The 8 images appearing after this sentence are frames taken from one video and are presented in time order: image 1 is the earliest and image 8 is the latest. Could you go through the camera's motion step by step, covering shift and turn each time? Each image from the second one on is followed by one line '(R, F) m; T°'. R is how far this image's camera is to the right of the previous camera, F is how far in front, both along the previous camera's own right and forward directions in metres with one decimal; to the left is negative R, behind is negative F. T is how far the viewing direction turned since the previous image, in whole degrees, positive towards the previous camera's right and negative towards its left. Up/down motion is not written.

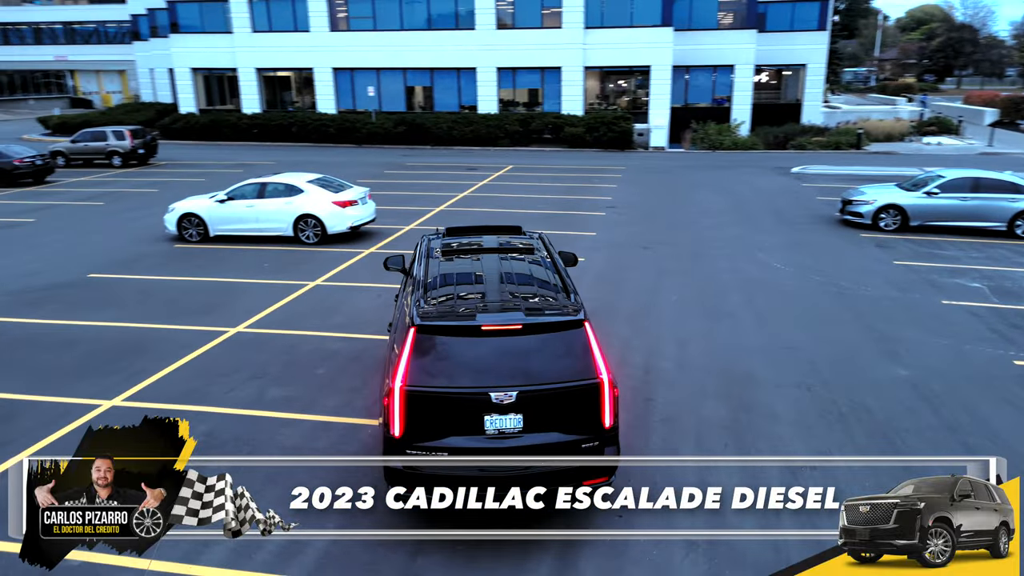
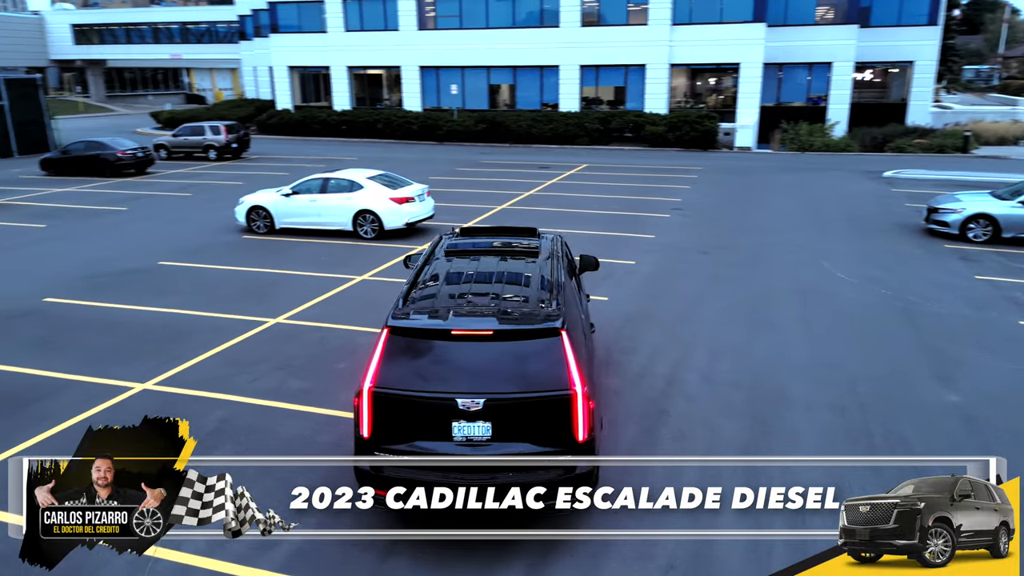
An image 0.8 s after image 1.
(+0.7, +0.2) m; -7°
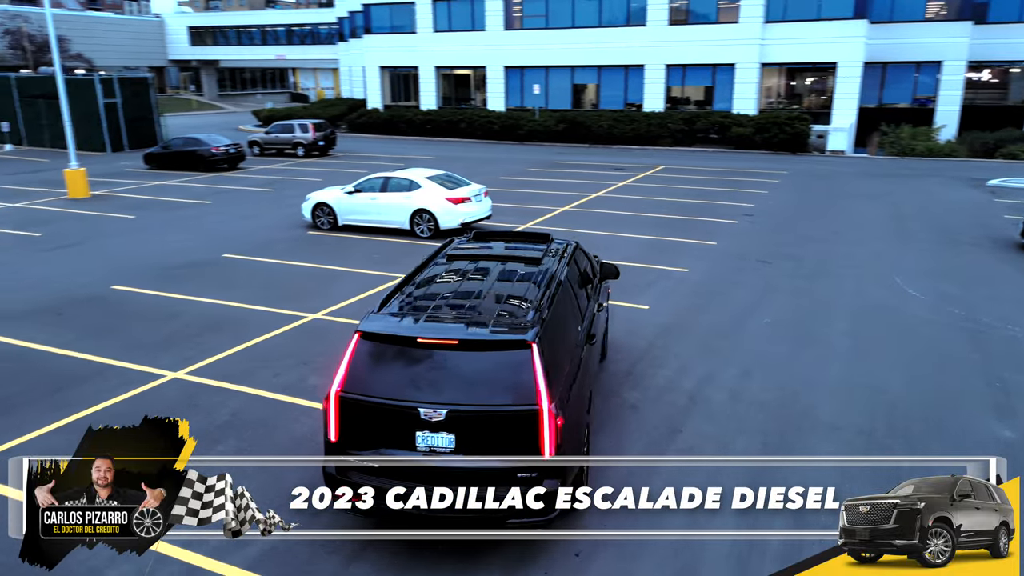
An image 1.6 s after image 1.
(+0.7, +0.2) m; -7°
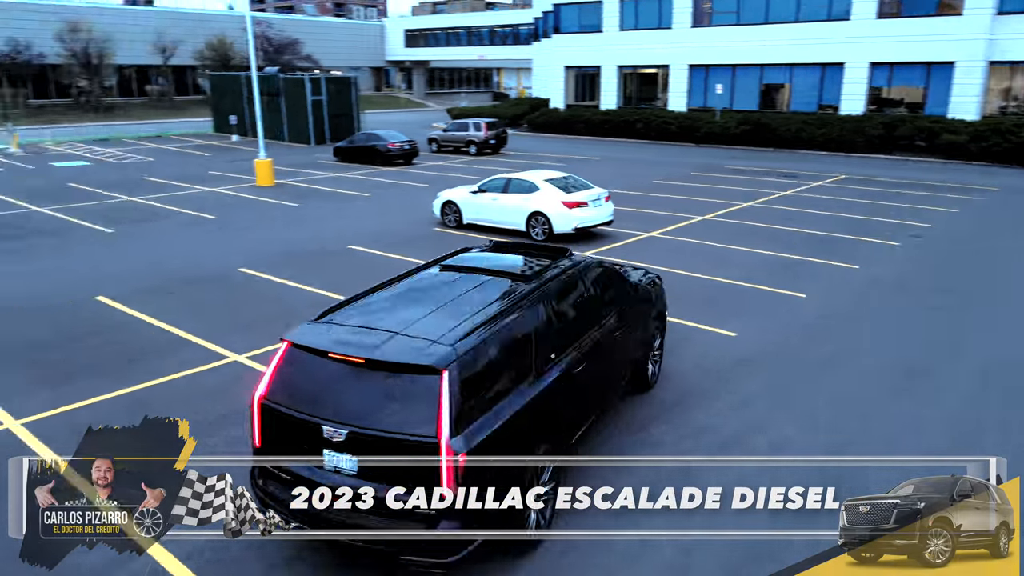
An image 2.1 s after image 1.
(+1.5, +0.6) m; -15°
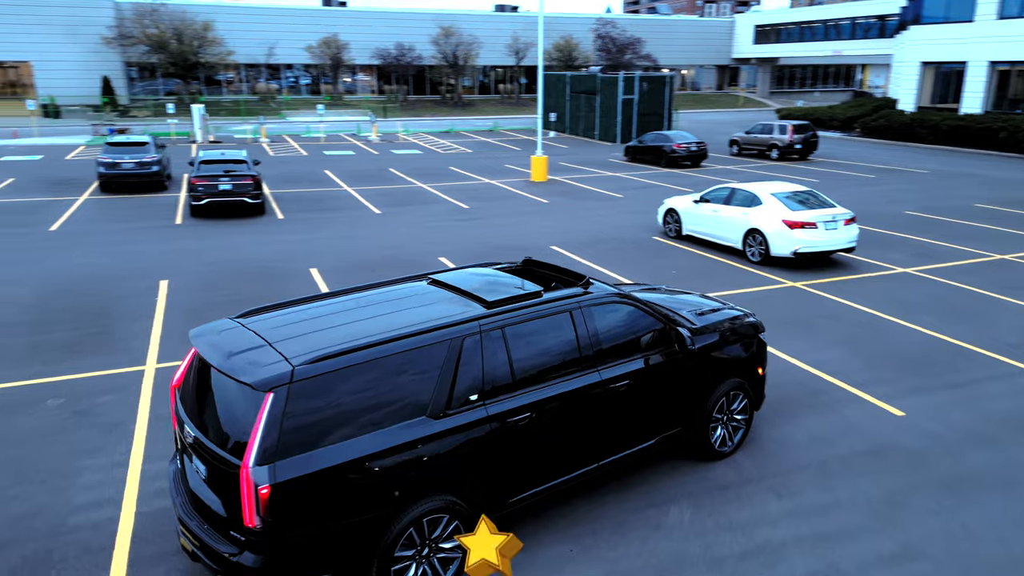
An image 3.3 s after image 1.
(+0.7, +0.2) m; -7°
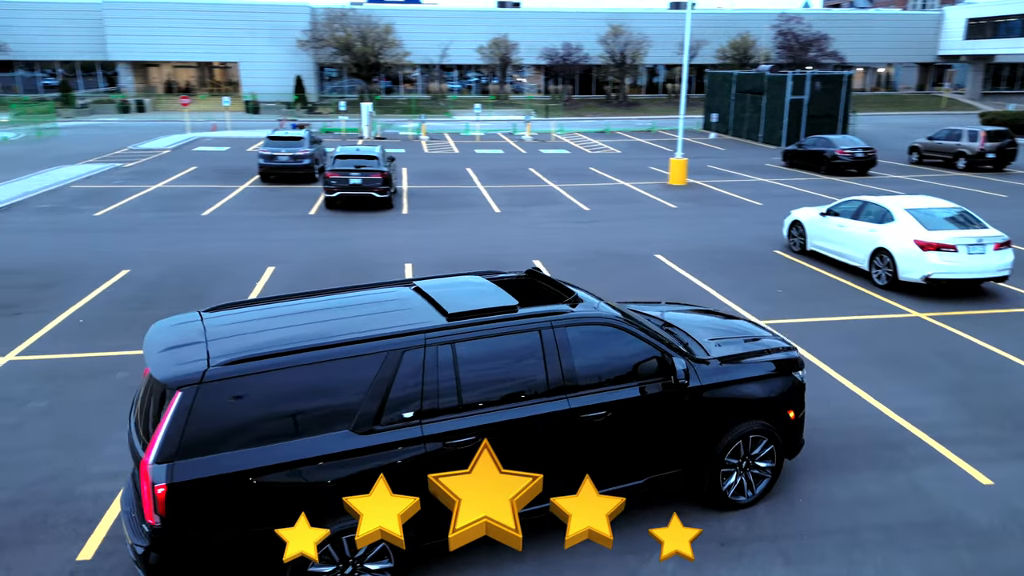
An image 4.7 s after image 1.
(+1.3, +0.5) m; -13°
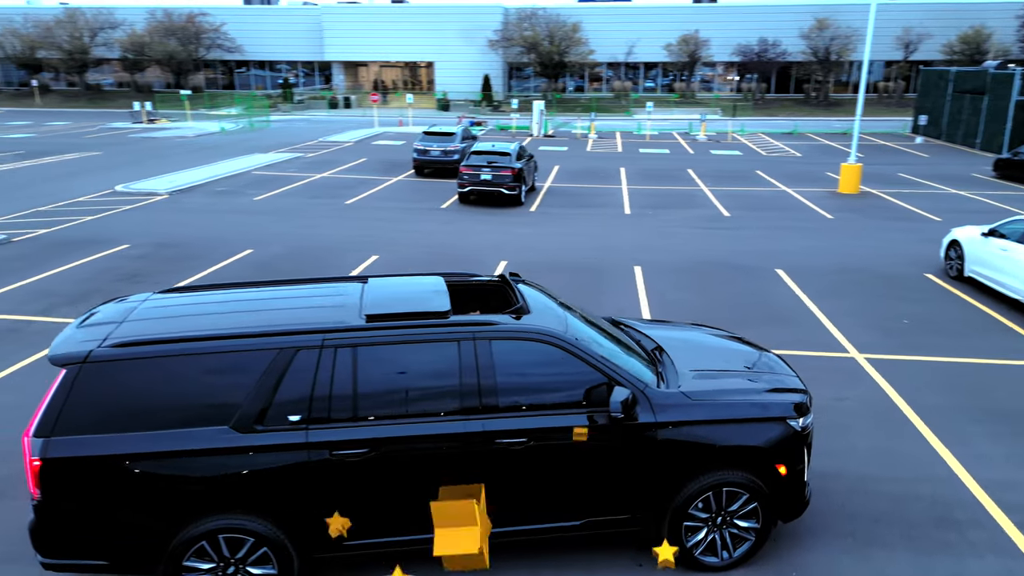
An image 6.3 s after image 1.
(+1.5, +0.6) m; -14°
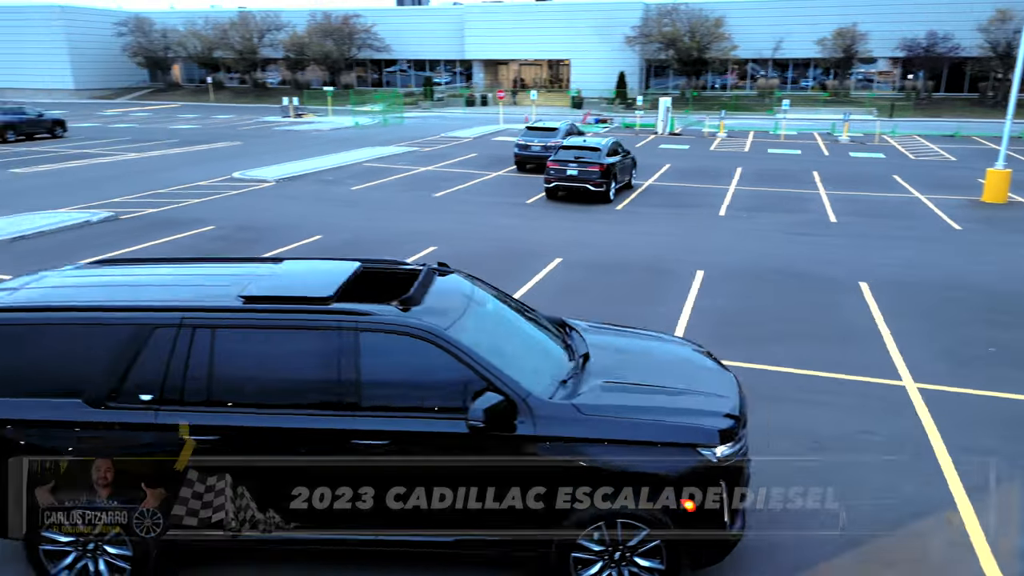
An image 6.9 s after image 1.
(+1.5, +0.6) m; -11°
